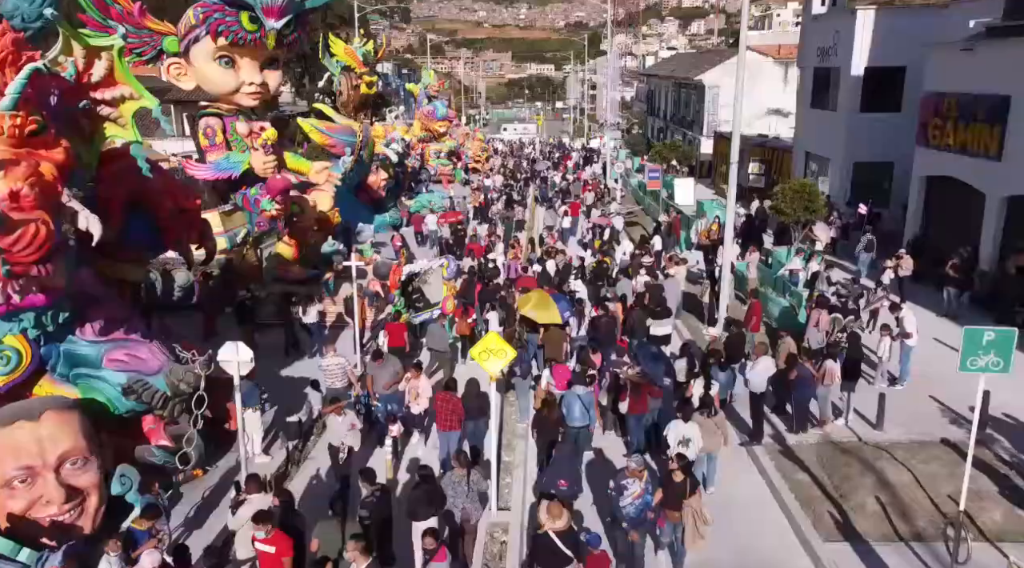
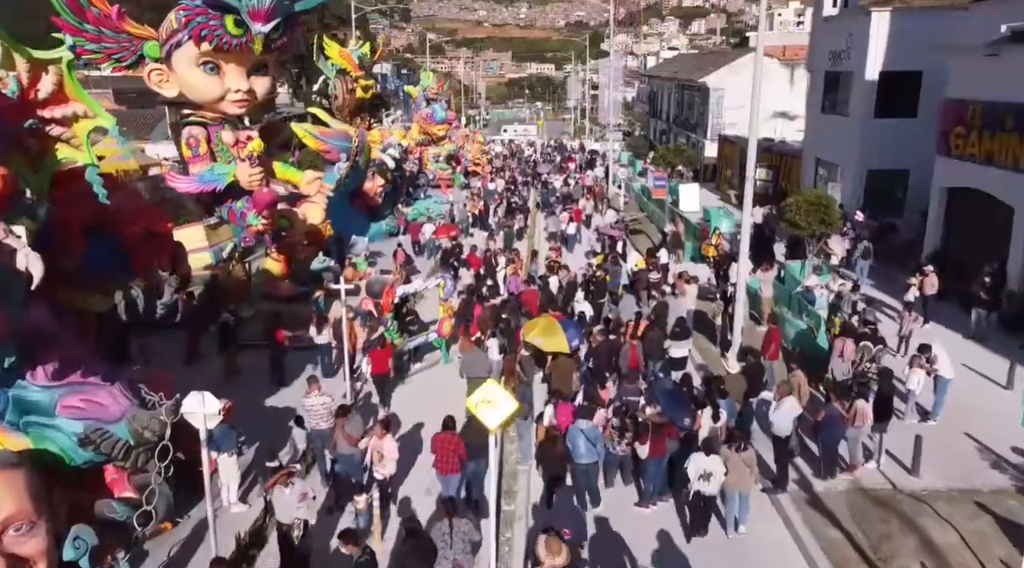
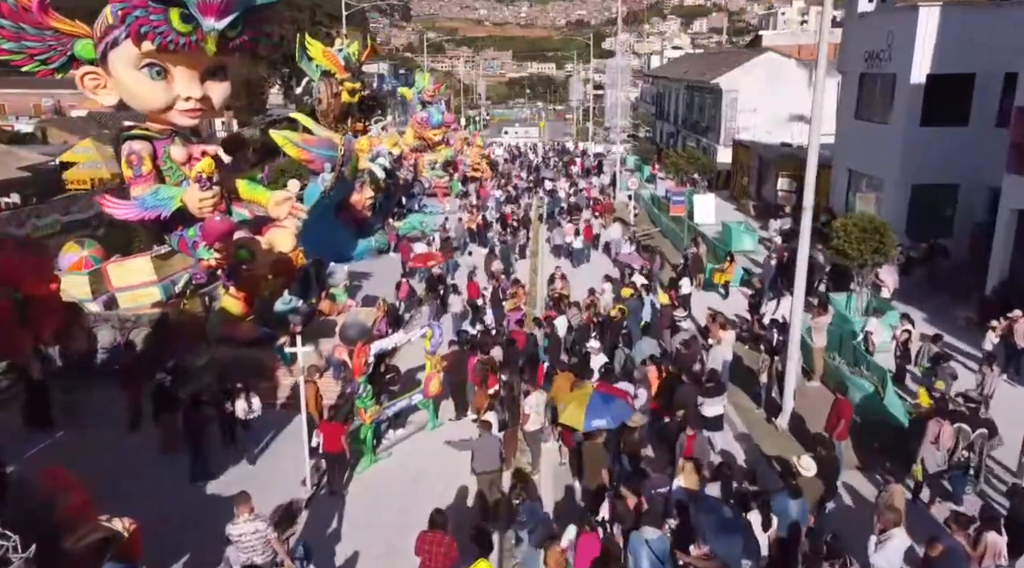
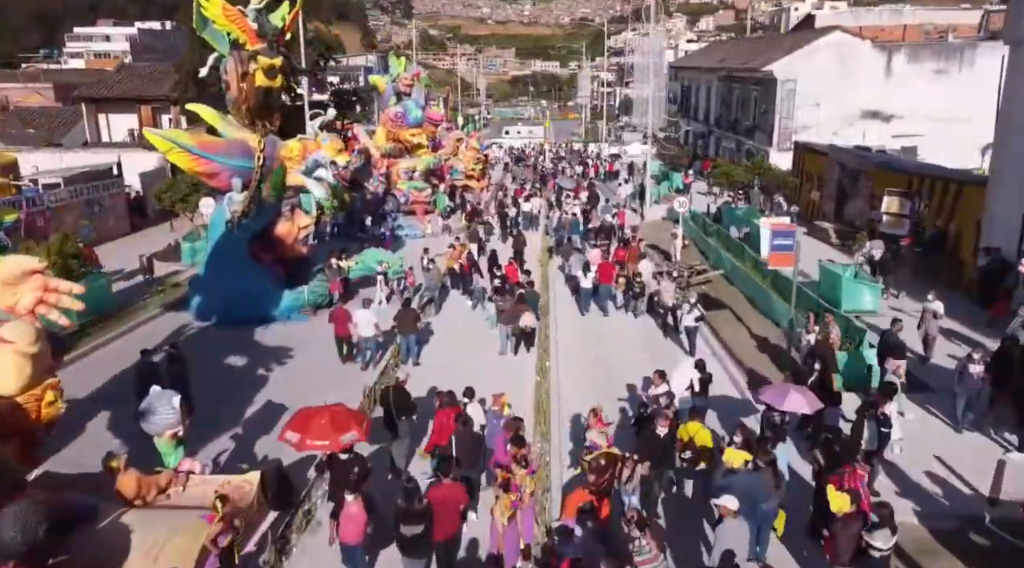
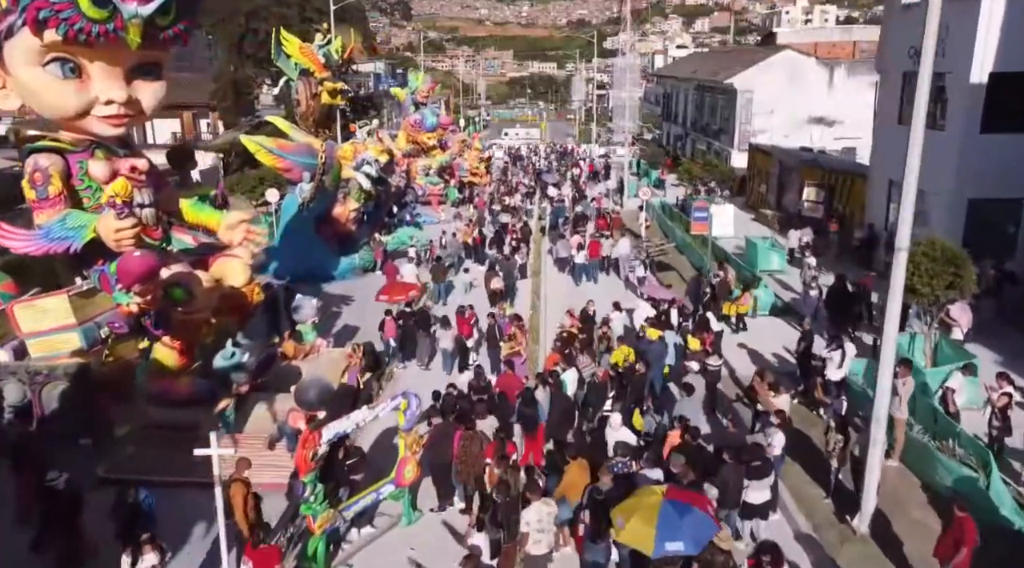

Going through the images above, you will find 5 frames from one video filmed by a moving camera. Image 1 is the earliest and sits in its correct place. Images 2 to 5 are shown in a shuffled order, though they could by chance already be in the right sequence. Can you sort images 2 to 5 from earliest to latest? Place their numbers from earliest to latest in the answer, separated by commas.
2, 3, 5, 4
